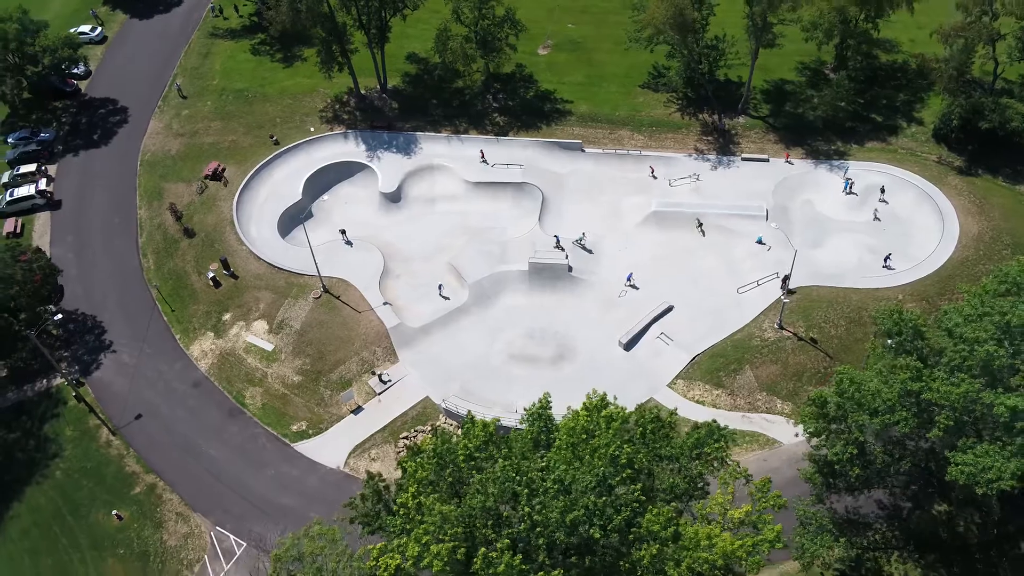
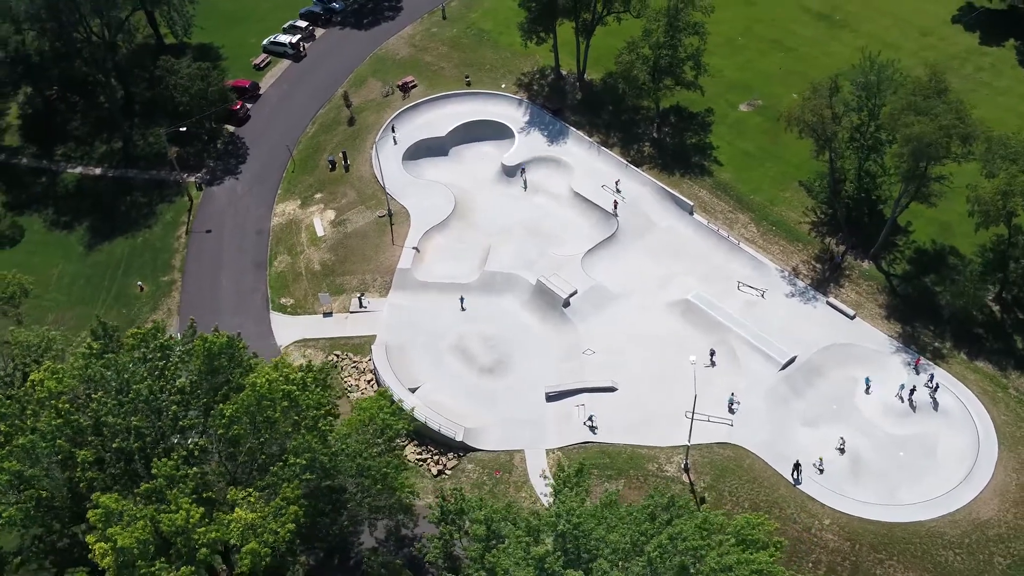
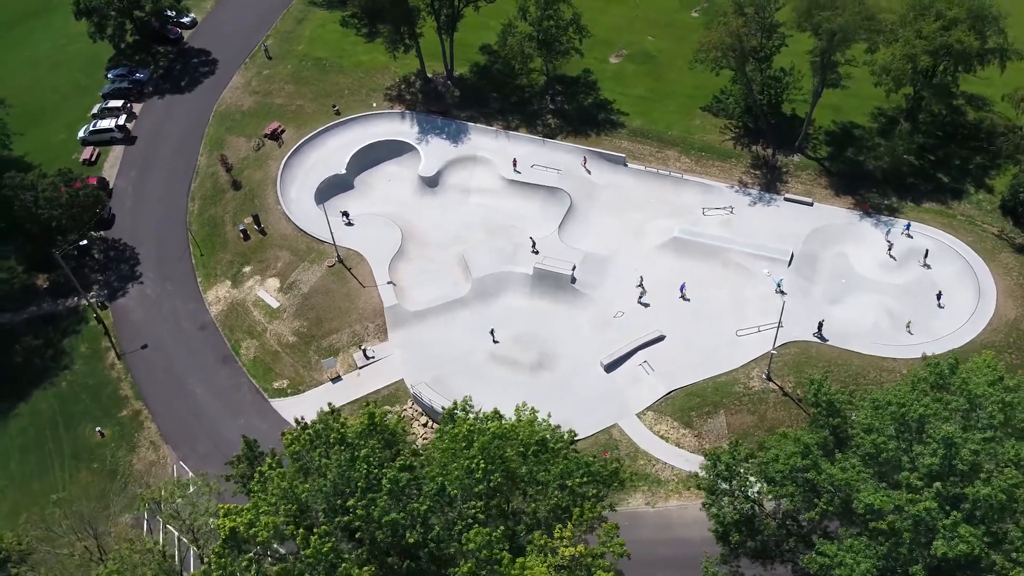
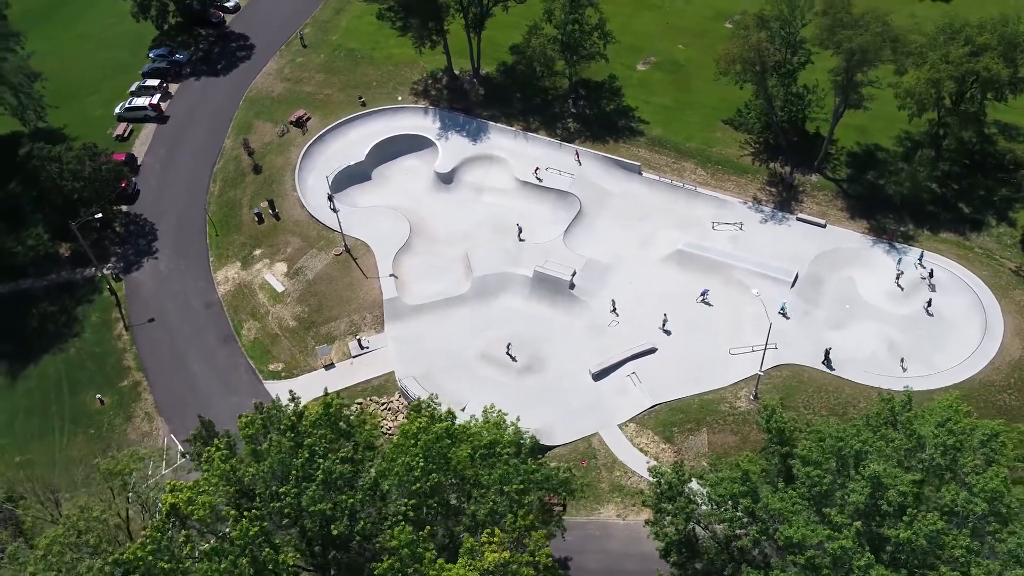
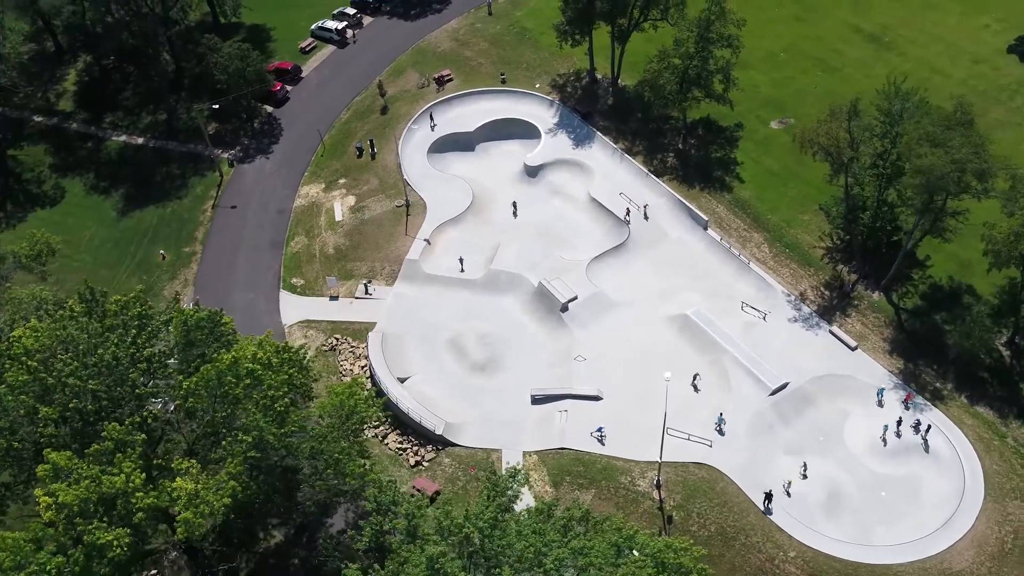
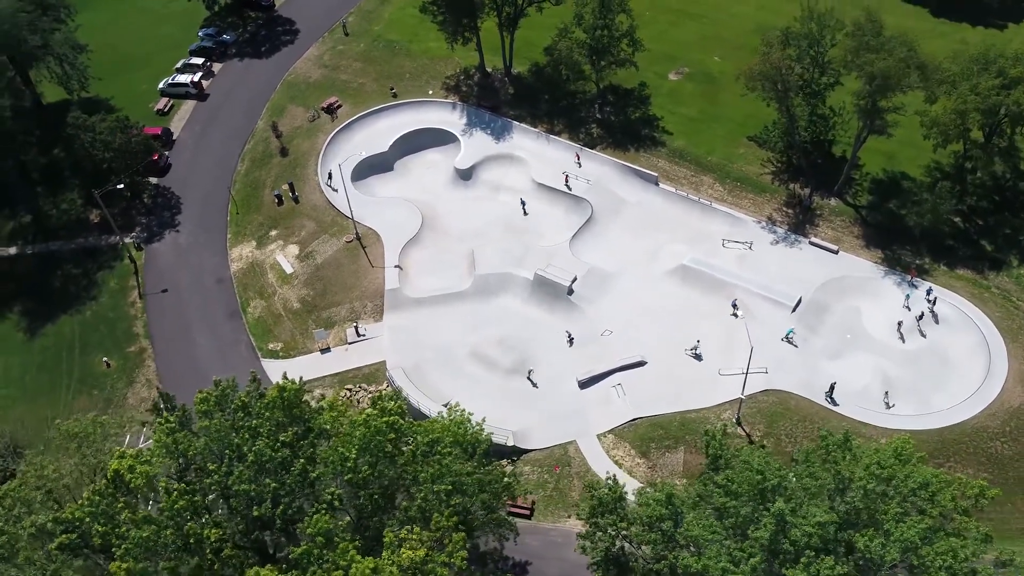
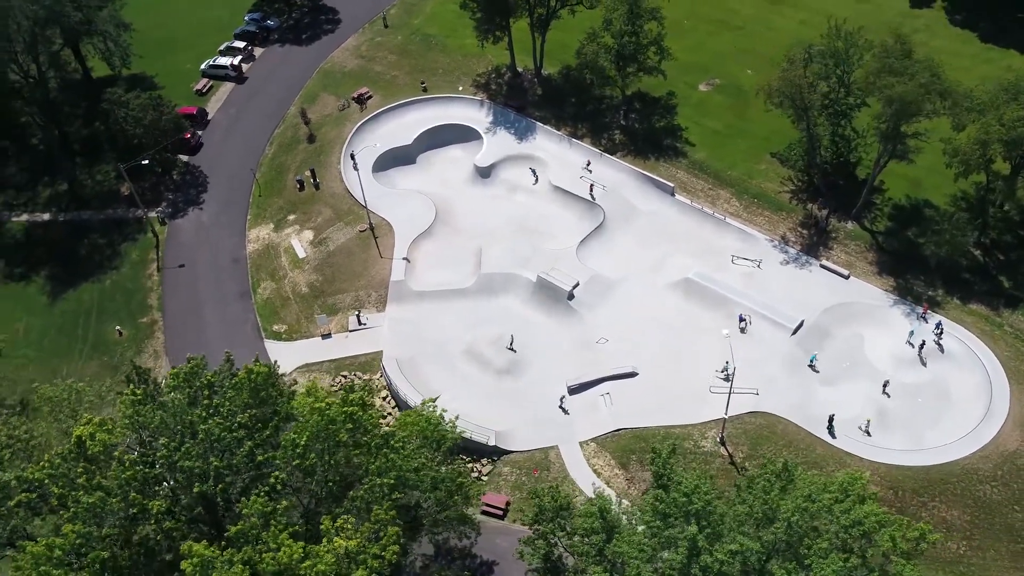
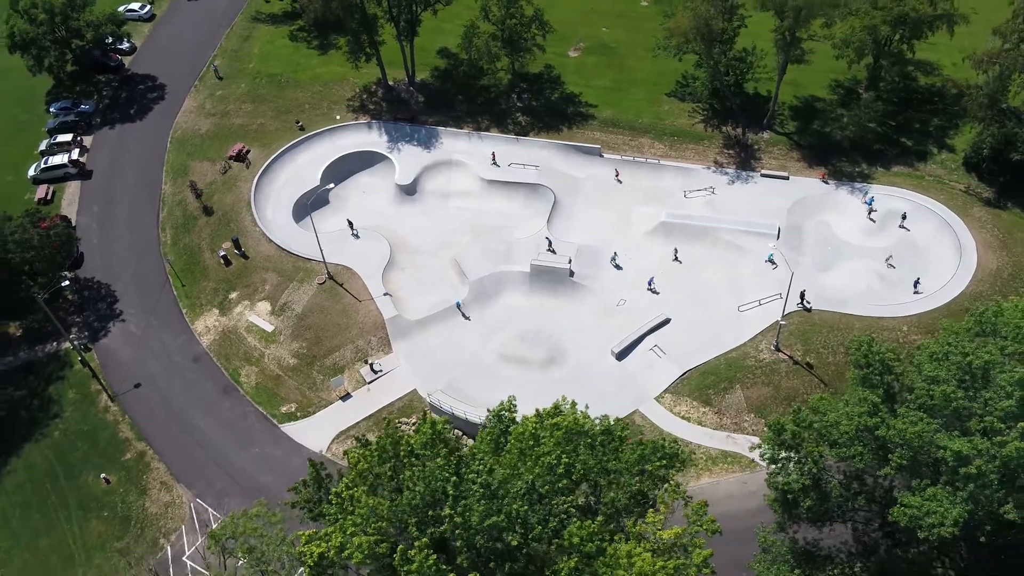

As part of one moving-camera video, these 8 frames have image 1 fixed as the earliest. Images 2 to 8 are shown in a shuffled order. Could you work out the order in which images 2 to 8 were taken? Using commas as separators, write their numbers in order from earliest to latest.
8, 3, 4, 6, 7, 2, 5
